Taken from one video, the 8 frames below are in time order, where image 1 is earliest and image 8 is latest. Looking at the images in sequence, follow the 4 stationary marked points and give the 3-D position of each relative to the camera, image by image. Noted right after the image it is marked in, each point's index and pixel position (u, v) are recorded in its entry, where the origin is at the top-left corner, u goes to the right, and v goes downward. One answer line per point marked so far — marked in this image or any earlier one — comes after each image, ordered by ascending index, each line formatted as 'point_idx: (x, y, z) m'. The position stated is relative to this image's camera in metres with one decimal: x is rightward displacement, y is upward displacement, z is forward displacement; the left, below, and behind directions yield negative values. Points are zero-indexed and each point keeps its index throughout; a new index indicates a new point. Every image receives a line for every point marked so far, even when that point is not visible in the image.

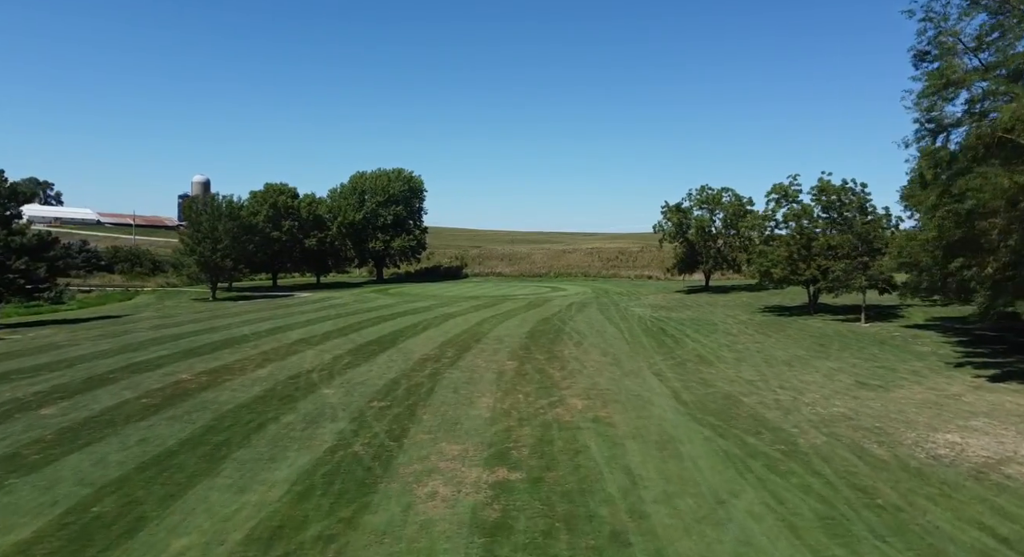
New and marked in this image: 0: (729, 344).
0: (+6.7, -2.0, +18.9) m
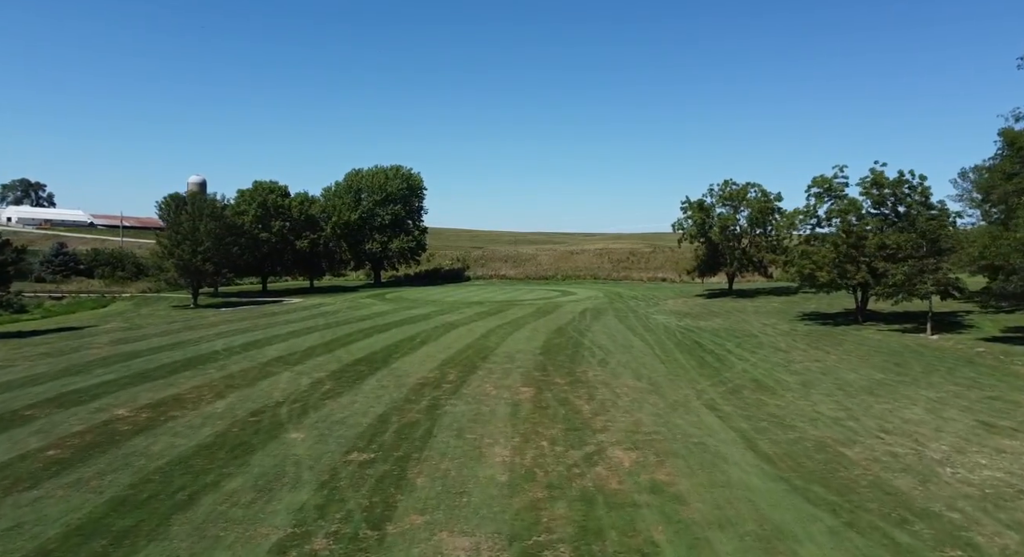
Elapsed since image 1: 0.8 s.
0: (+7.0, -2.2, +15.9) m
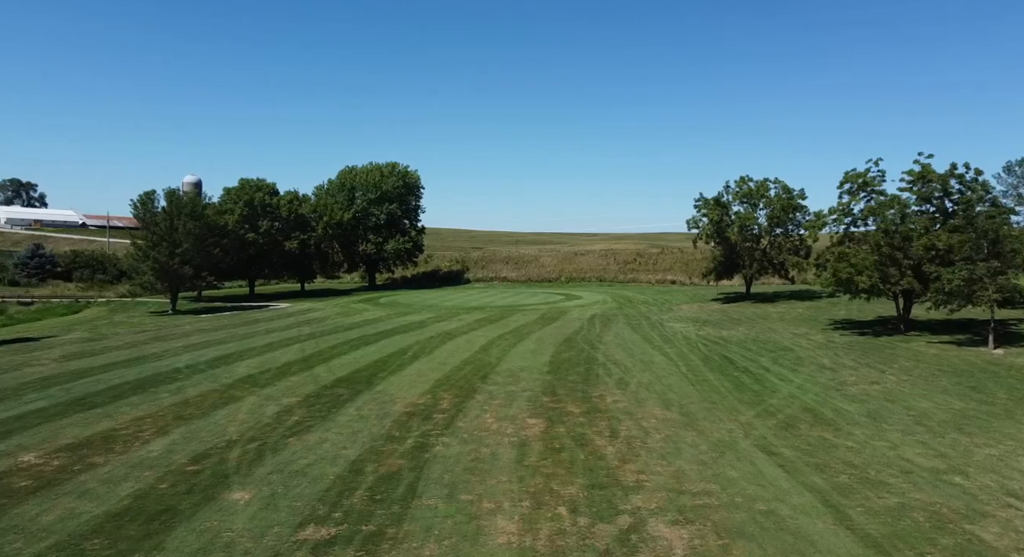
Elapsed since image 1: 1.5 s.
0: (+7.1, -2.4, +13.5) m
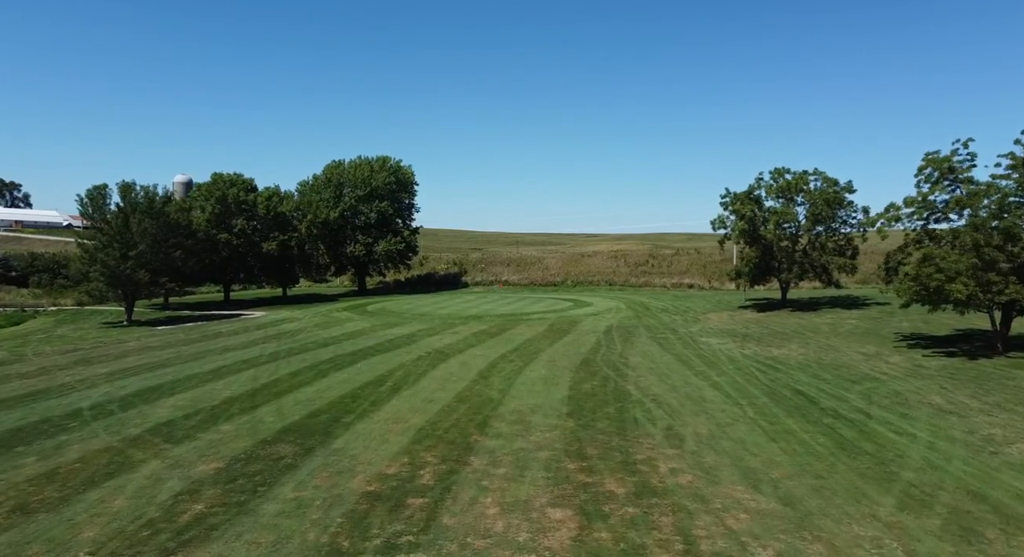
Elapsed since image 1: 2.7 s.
0: (+7.3, -2.6, +9.5) m
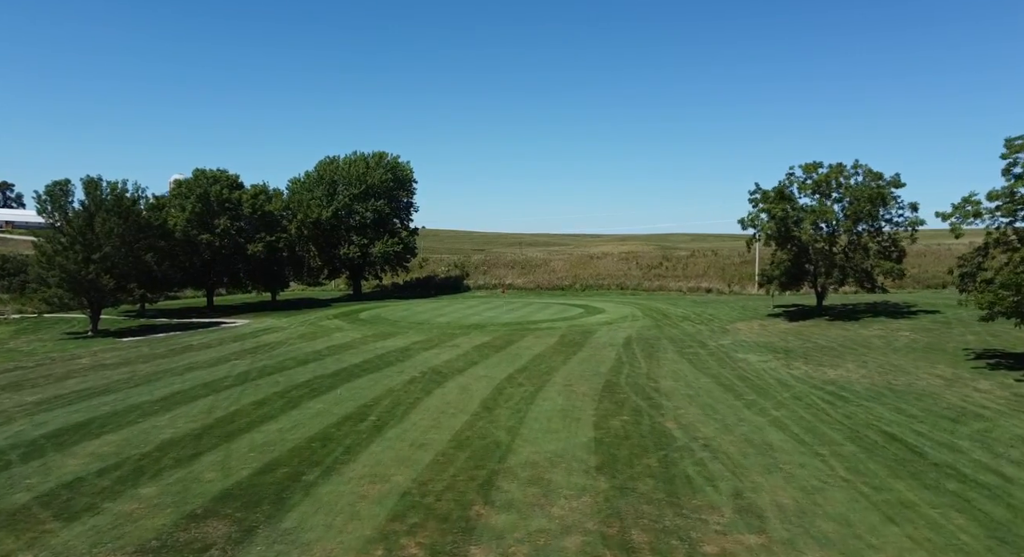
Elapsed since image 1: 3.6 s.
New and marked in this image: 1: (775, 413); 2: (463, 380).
0: (+7.5, -2.8, +6.6) m
1: (+5.2, -2.6, +12.2) m
2: (-1.3, -2.7, +16.4) m
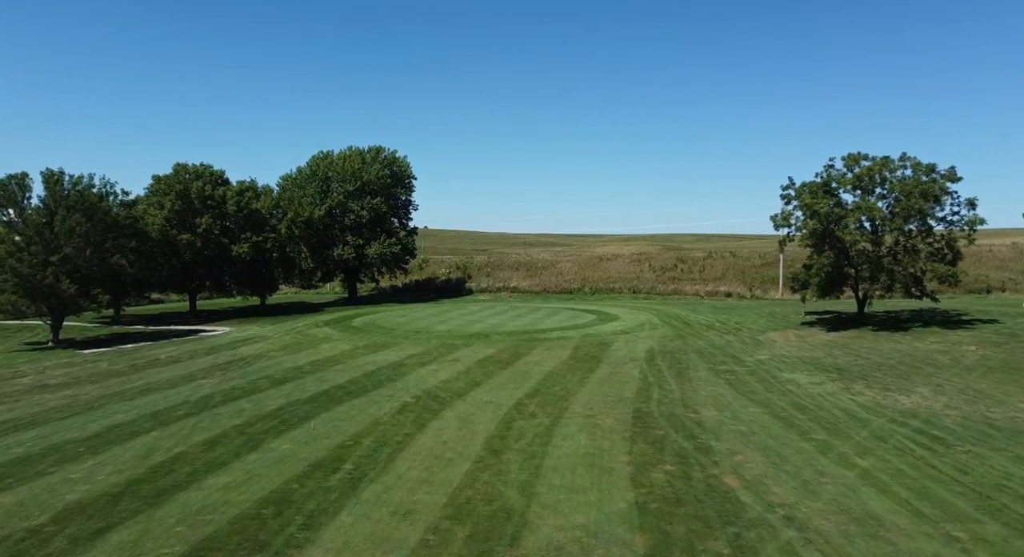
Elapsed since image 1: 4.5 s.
0: (+7.6, -3.0, +4.0) m
1: (+5.4, -2.8, +9.5) m
2: (-1.0, -2.9, +13.8) m
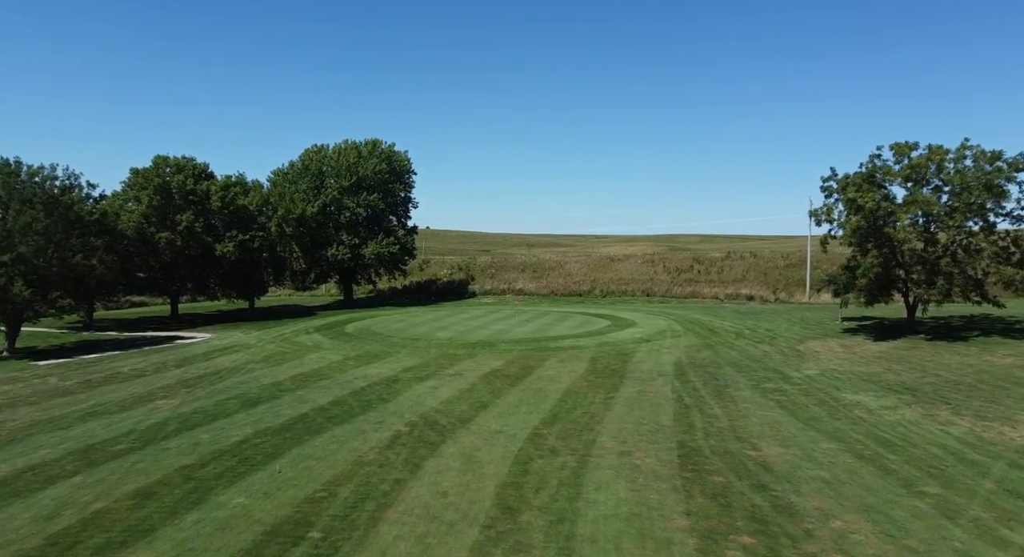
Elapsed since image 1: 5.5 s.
0: (+7.9, -3.0, +1.4) m
1: (+5.7, -2.9, +7.0) m
2: (-0.8, -2.9, +11.3) m
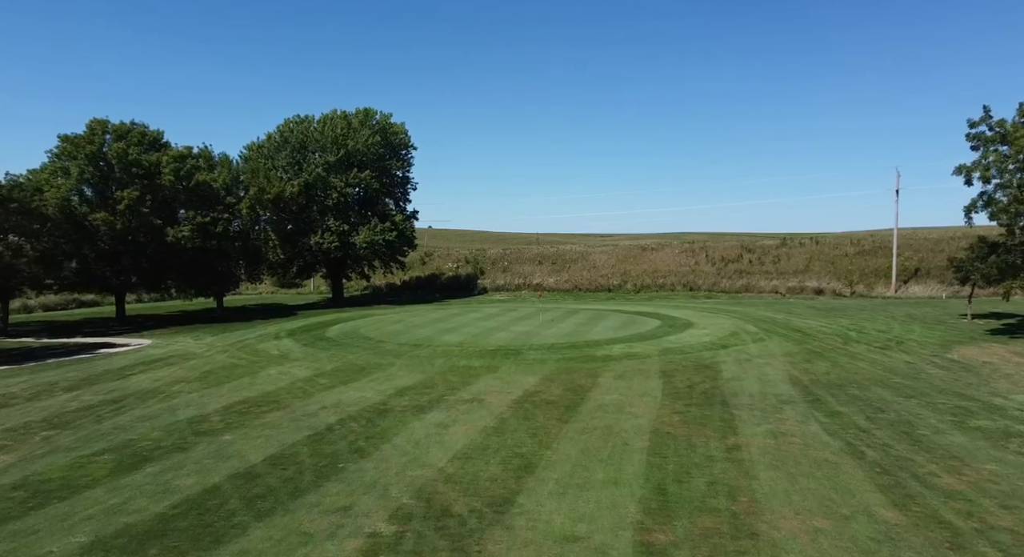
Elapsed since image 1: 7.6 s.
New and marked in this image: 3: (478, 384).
0: (+8.7, -2.6, -4.5) m
1: (+6.5, -2.5, +1.1) m
2: (+0.1, -2.5, +5.4) m
3: (-0.8, -2.3, +13.4) m
